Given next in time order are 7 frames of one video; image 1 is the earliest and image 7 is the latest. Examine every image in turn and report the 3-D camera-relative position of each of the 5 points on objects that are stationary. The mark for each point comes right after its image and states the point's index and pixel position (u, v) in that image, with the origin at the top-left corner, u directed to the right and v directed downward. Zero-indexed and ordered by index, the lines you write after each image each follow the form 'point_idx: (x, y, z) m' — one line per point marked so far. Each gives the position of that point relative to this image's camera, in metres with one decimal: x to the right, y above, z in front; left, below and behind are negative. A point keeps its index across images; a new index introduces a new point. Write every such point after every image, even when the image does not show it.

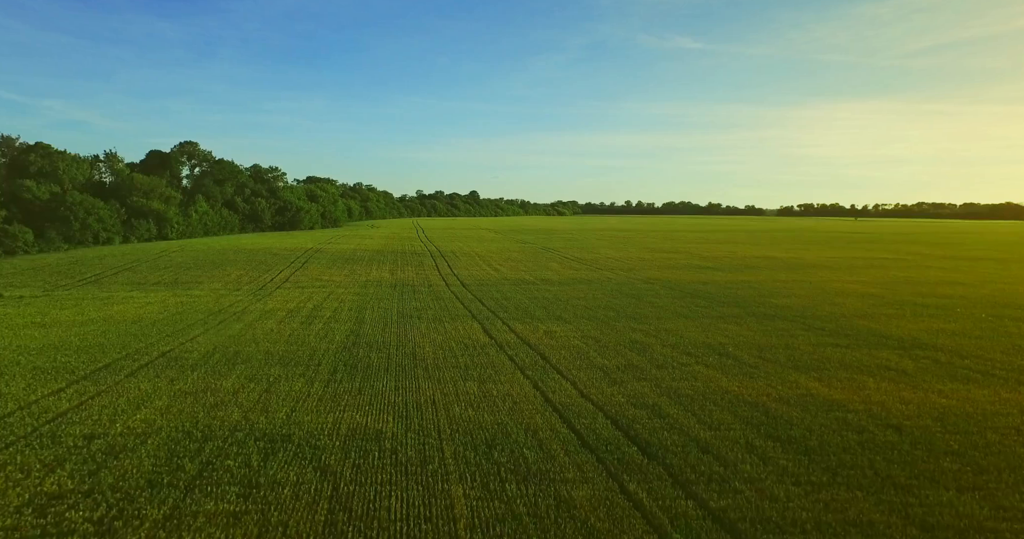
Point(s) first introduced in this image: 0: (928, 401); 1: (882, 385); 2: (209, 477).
0: (+8.0, -2.4, +11.1) m
1: (+7.7, -2.3, +11.7) m
2: (-4.0, -2.7, +8.1) m
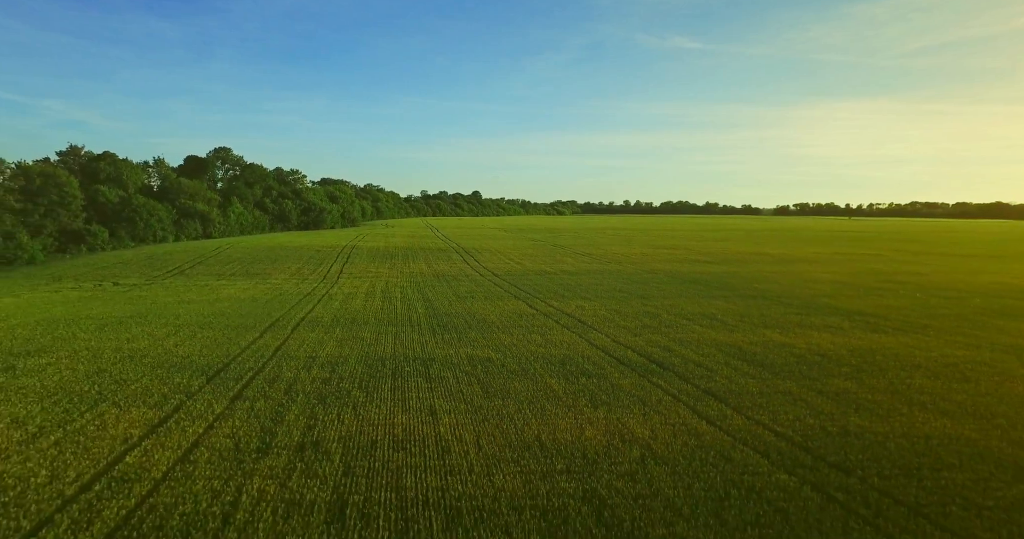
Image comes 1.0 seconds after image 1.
0: (+9.6, -2.0, +16.4) m
1: (+9.3, -1.9, +17.1) m
2: (-2.5, -2.3, +13.4) m
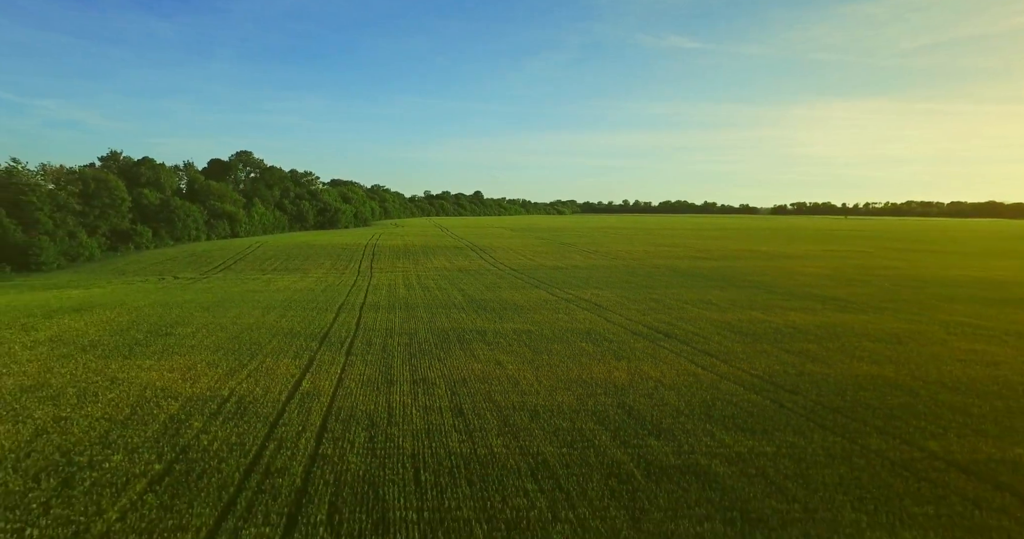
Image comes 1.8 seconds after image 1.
0: (+10.7, -1.7, +20.2) m
1: (+10.4, -1.6, +20.8) m
2: (-1.4, -2.0, +17.1) m
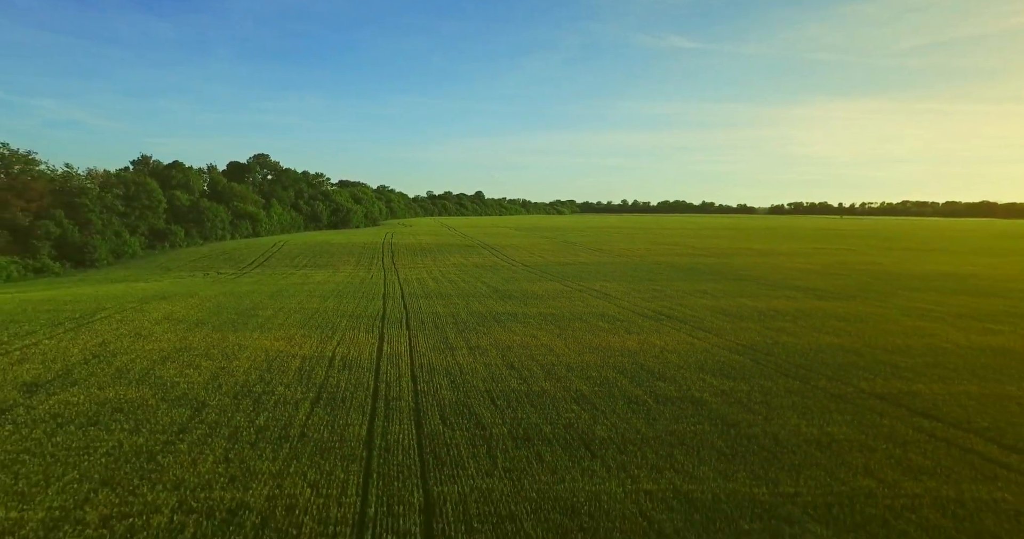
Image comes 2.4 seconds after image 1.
0: (+11.6, -1.4, +23.5) m
1: (+11.3, -1.3, +24.1) m
2: (-0.4, -1.7, +20.5) m
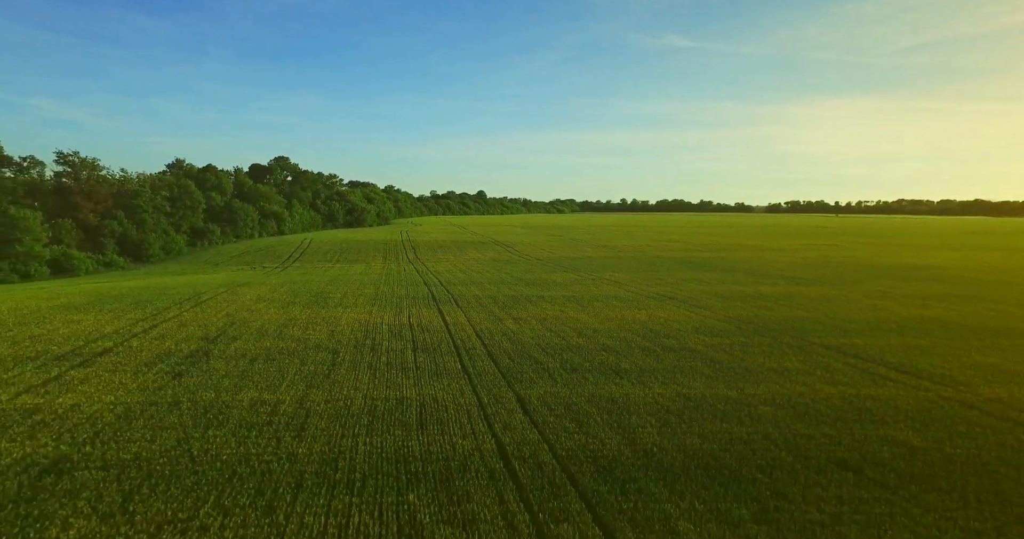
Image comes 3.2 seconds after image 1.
0: (+12.8, -1.0, +27.6) m
1: (+12.5, -0.9, +28.3) m
2: (+0.8, -1.3, +24.6) m
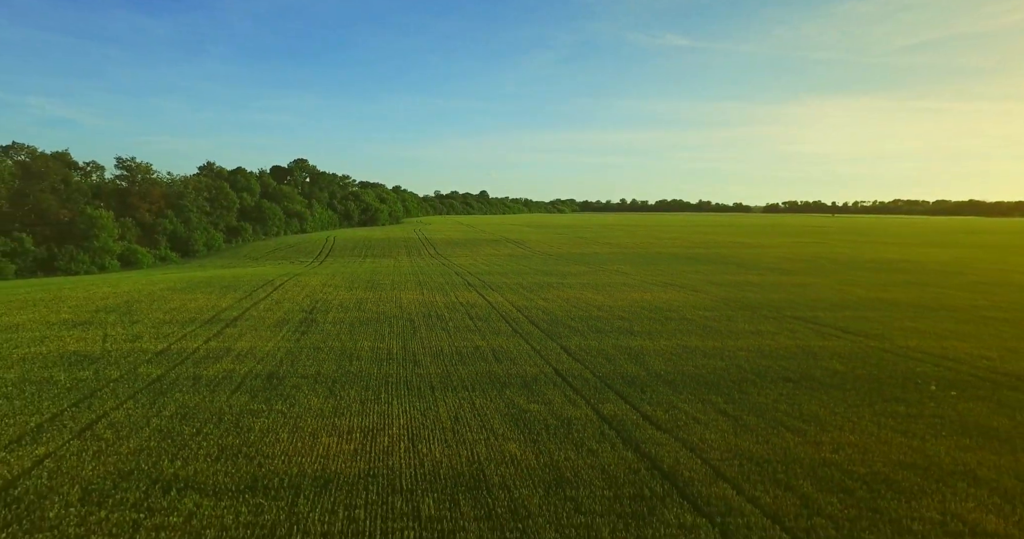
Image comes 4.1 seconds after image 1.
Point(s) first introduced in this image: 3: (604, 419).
0: (+14.0, -0.5, +31.7) m
1: (+13.7, -0.5, +32.4) m
2: (+1.9, -0.8, +28.7) m
3: (+1.6, -2.5, +9.9) m
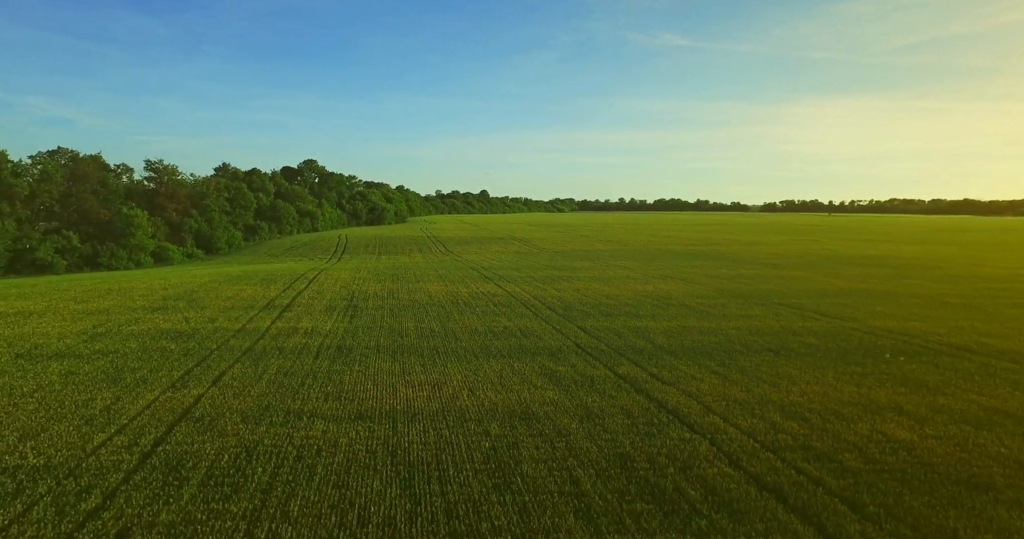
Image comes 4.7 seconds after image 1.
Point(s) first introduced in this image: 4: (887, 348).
0: (+14.6, -0.2, +34.1) m
1: (+14.4, -0.2, +34.7) m
2: (+2.6, -0.6, +31.1) m
3: (+2.2, -2.2, +12.2) m
4: (+9.1, -1.9, +14.3) m
